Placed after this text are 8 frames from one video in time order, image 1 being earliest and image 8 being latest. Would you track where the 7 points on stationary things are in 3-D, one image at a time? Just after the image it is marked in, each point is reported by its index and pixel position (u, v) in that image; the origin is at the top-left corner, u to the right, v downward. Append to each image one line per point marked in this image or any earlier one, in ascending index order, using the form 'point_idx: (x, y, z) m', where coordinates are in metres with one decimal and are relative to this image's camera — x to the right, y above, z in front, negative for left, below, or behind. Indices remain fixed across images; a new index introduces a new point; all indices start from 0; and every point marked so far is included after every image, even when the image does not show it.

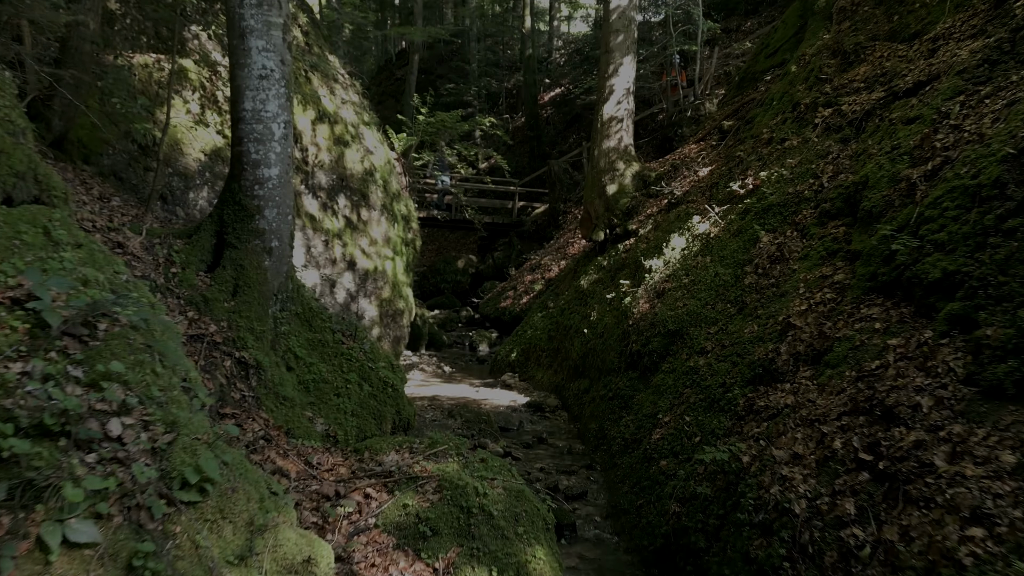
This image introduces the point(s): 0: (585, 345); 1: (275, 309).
0: (+0.8, -0.6, +7.7) m
1: (-1.6, -0.1, +4.9) m
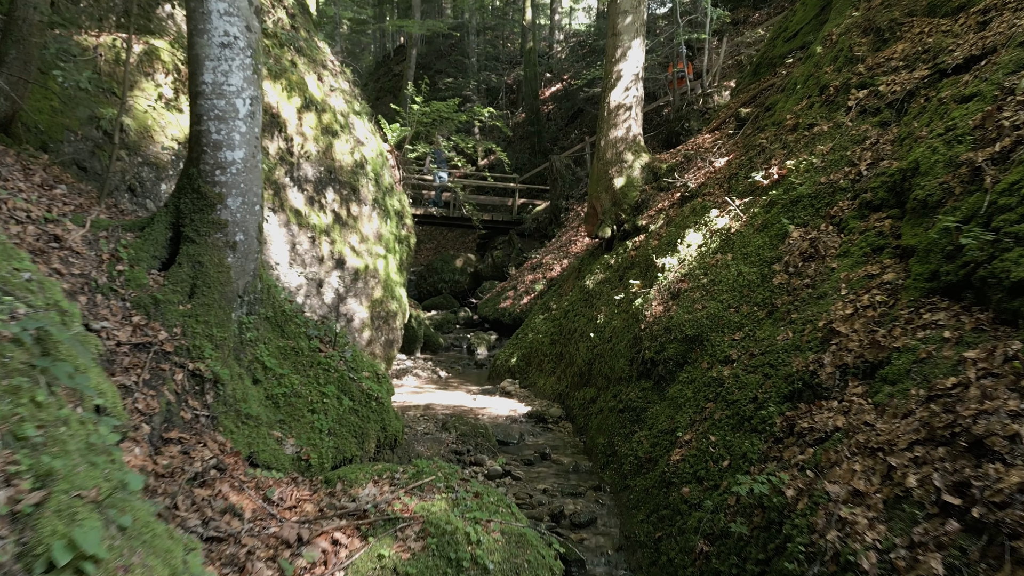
0: (+0.8, -0.6, +7.1) m
1: (-1.6, -0.1, +4.3) m
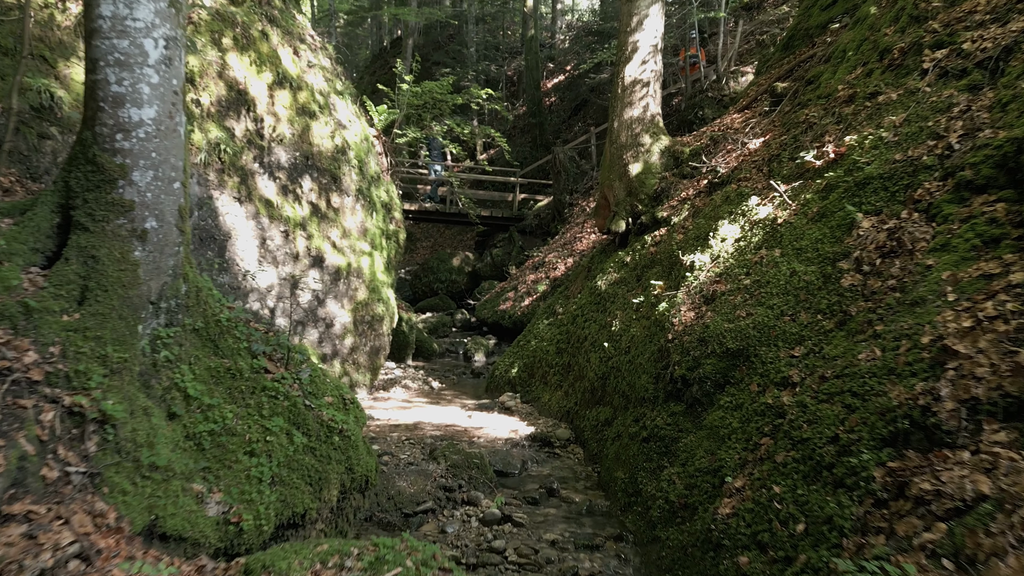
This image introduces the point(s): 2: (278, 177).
0: (+0.8, -0.6, +6.1) m
1: (-1.6, -0.2, +3.2) m
2: (-2.4, +1.1, +7.5) m
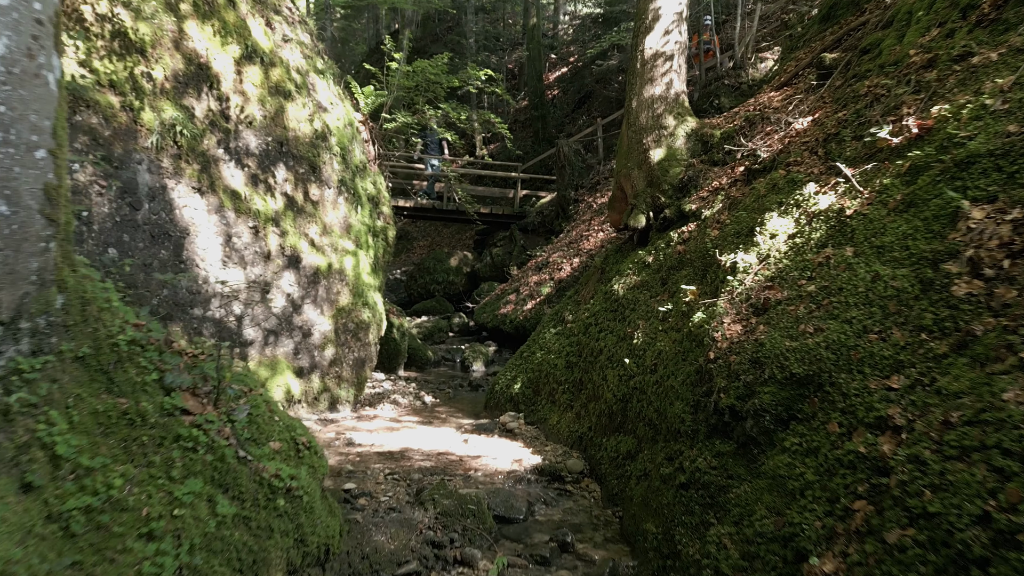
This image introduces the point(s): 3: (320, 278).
0: (+0.8, -0.7, +5.1) m
1: (-1.6, -0.2, +2.3) m
2: (-2.4, +1.1, +6.5) m
3: (-1.9, +0.1, +7.2) m
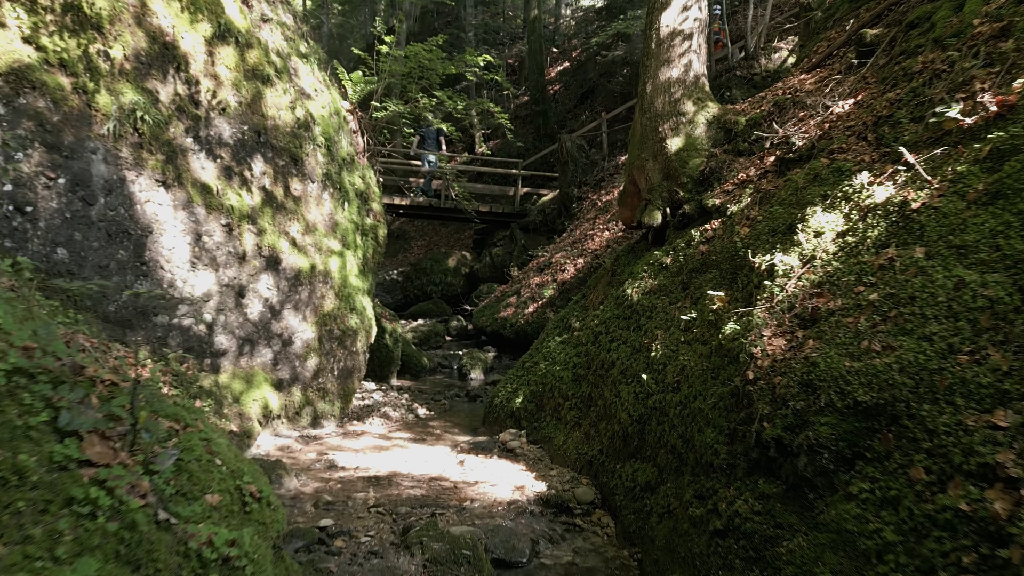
0: (+0.8, -0.7, +4.5) m
1: (-1.5, -0.2, +1.6) m
2: (-2.4, +1.1, +5.9) m
3: (-1.9, +0.1, +6.6) m
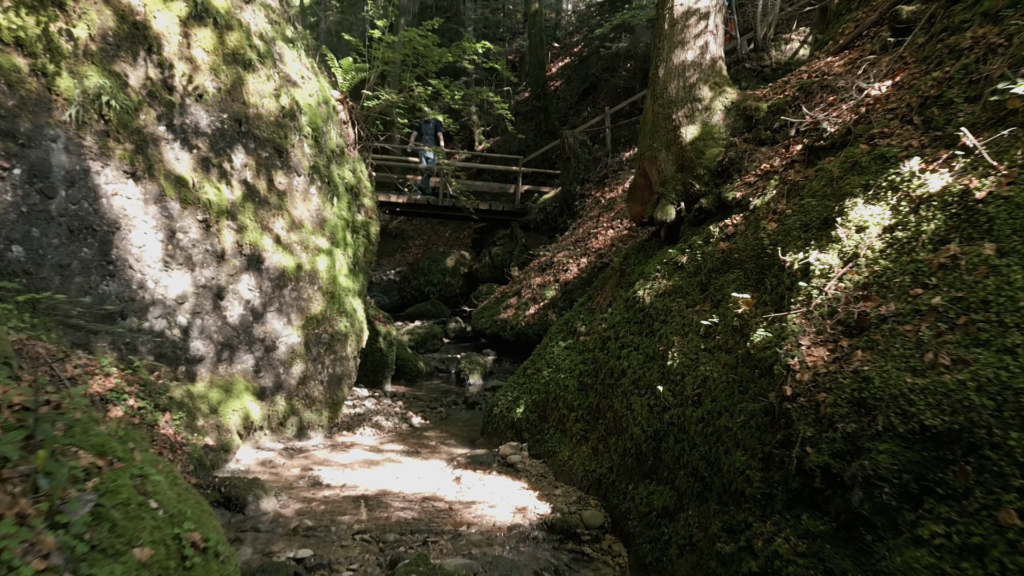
0: (+0.8, -0.7, +4.0) m
1: (-1.5, -0.2, +1.2) m
2: (-2.4, +1.1, +5.5) m
3: (-1.9, +0.1, +6.1) m
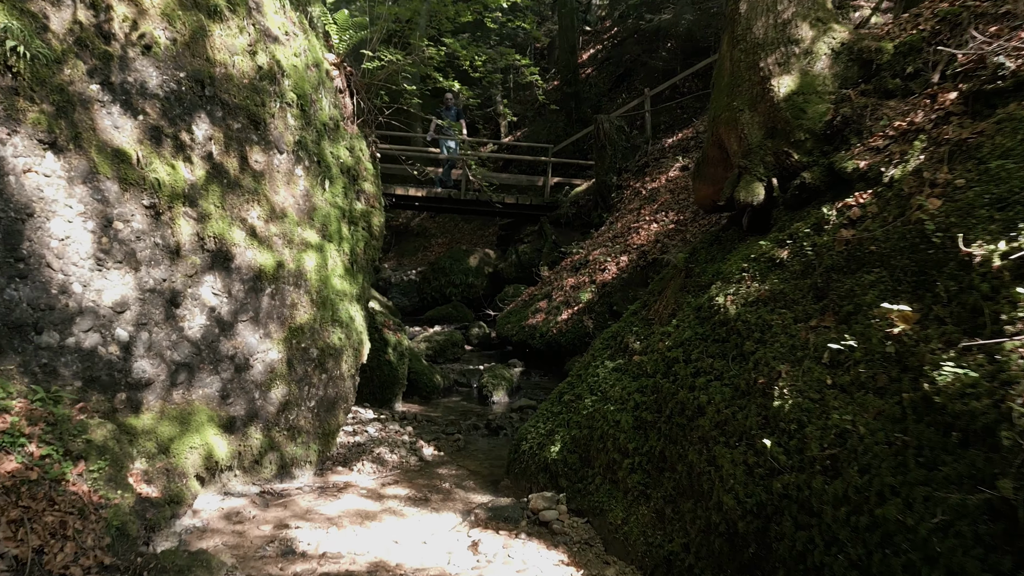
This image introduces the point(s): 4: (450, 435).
0: (+1.0, -0.7, +2.7) m
1: (-1.5, -0.3, 0.0) m
2: (-2.2, +1.0, +4.3) m
3: (-1.7, 0.0, +4.9) m
4: (-0.5, -1.3, +6.3) m
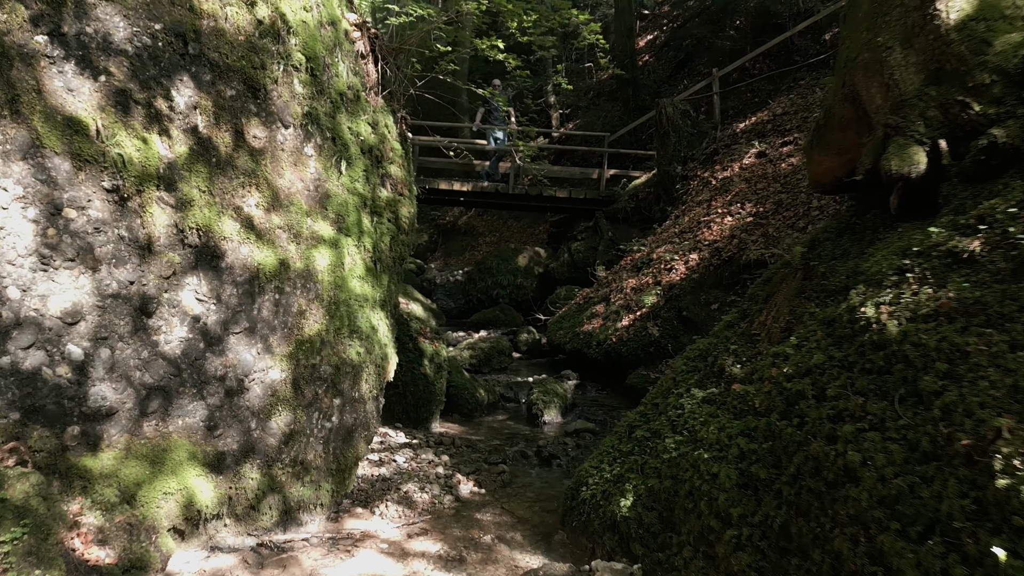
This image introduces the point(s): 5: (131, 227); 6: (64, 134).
0: (+1.1, -0.8, +1.6) m
1: (-1.5, -0.3, -0.9) m
2: (-1.9, +1.0, +3.4) m
3: (-1.3, 0.0, +4.0) m
4: (-0.1, -1.3, +5.4) m
5: (-1.8, +0.3, +3.4) m
6: (-2.0, +0.7, +3.2) m
